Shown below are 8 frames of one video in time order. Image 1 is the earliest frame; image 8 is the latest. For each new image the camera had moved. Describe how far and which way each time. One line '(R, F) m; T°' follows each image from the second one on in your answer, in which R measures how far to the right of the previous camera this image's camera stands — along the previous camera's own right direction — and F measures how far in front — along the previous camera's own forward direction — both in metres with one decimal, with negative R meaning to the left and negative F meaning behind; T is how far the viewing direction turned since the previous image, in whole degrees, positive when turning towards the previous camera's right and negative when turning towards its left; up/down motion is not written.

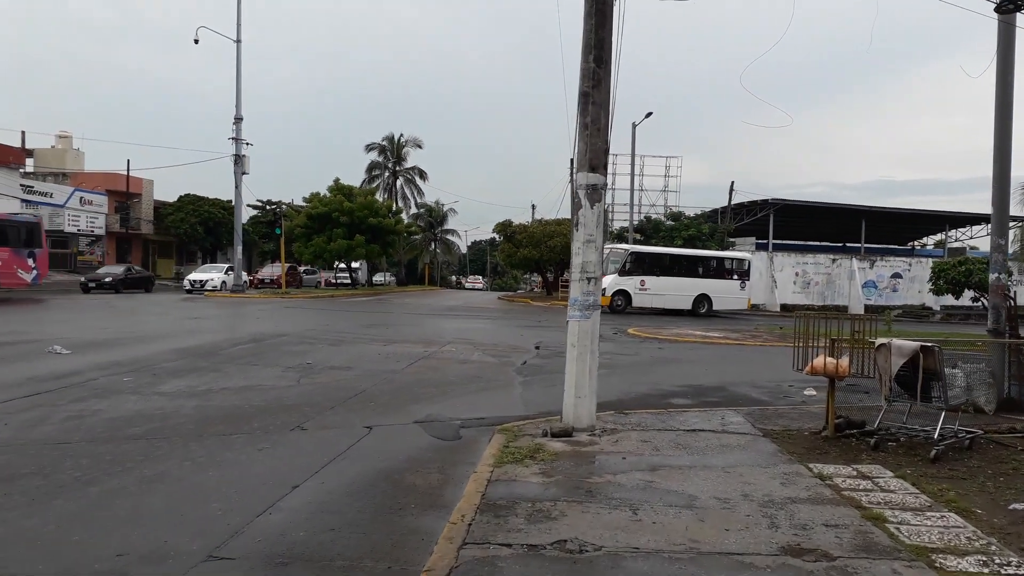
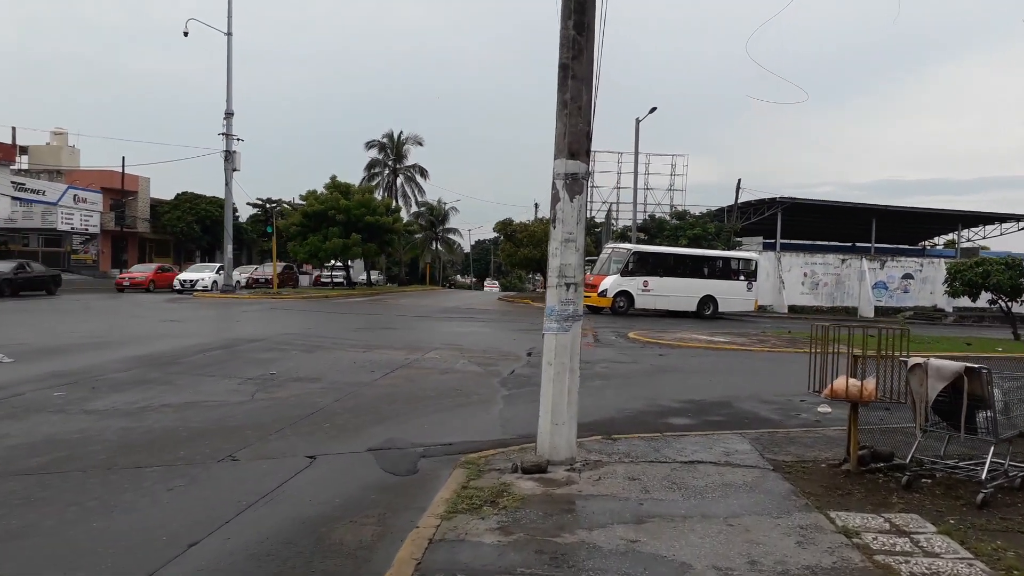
(+0.3, +1.0) m; 0°
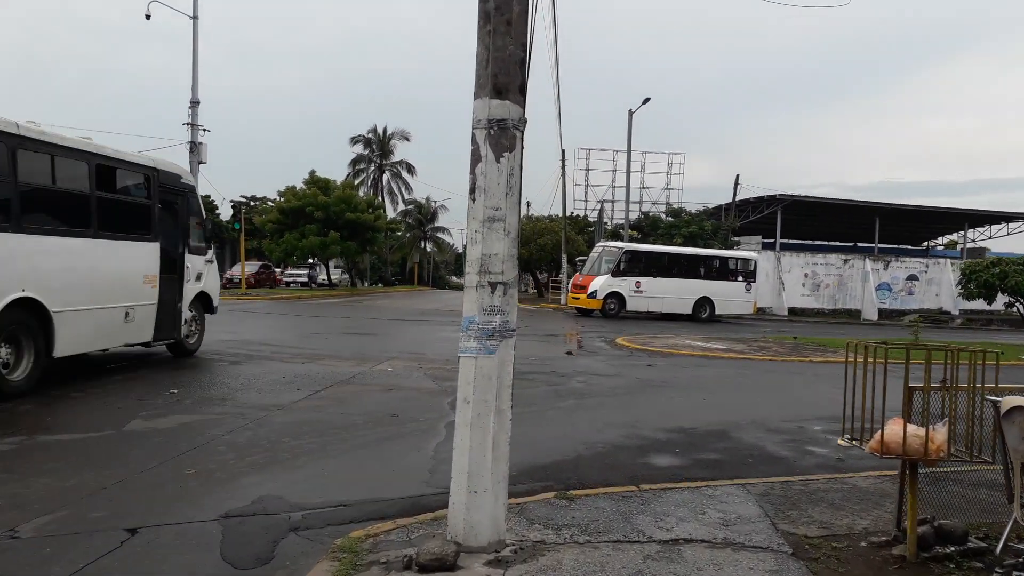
(+0.5, +1.8) m; 0°
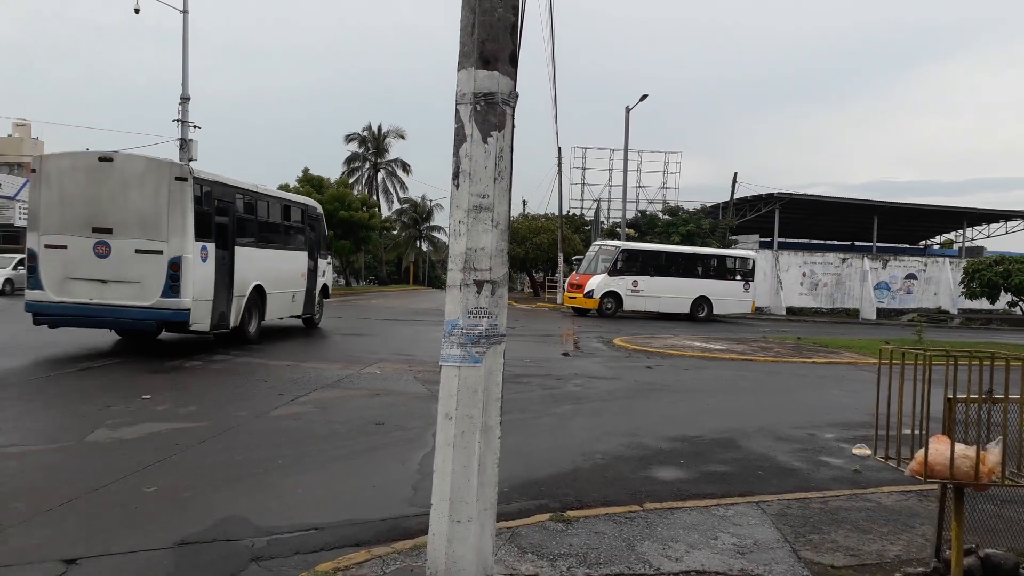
(0.0, +0.5) m; 0°
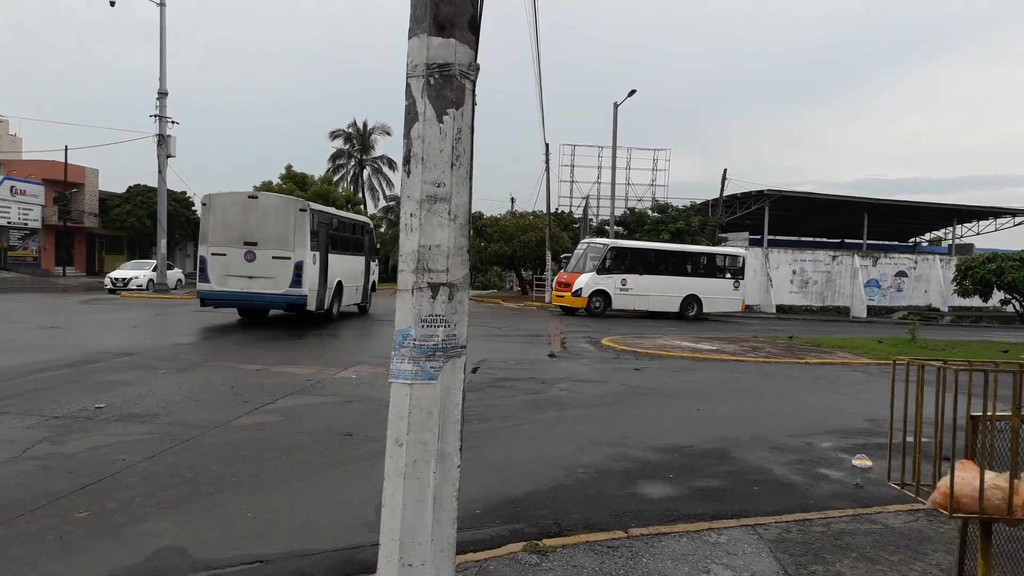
(+0.1, +0.5) m; +1°
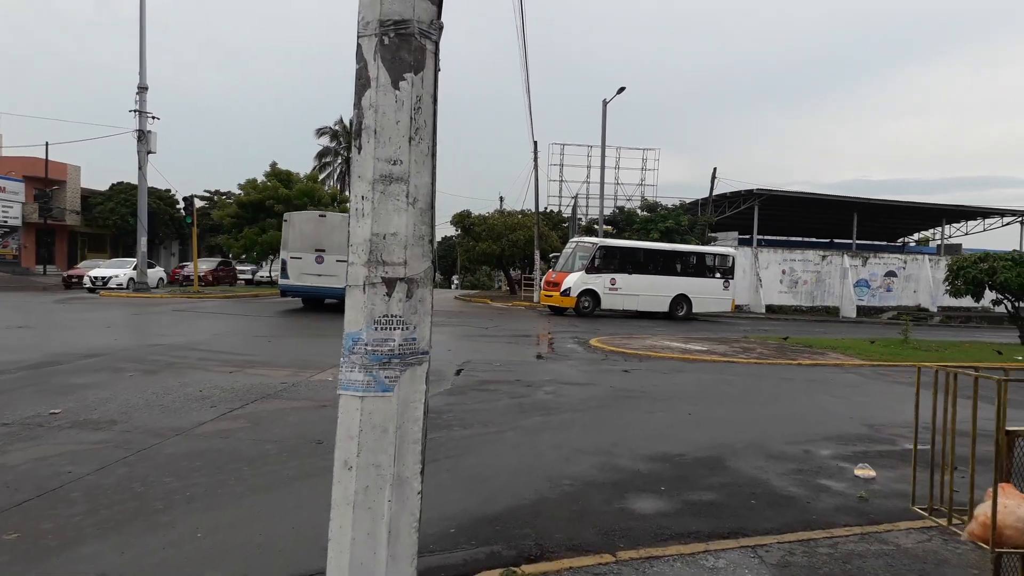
(+0.1, +0.4) m; +1°
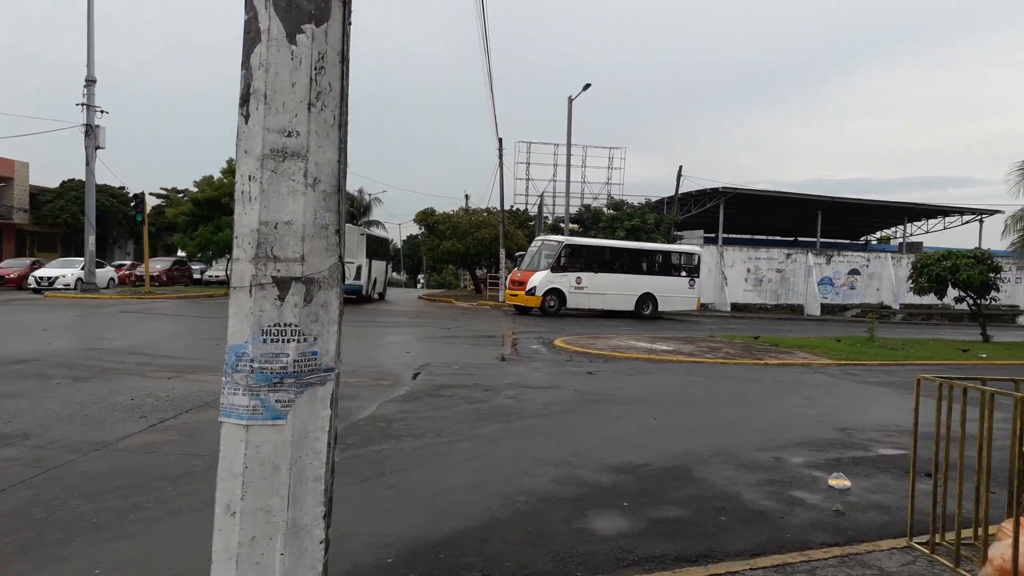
(+0.1, +0.5) m; +2°
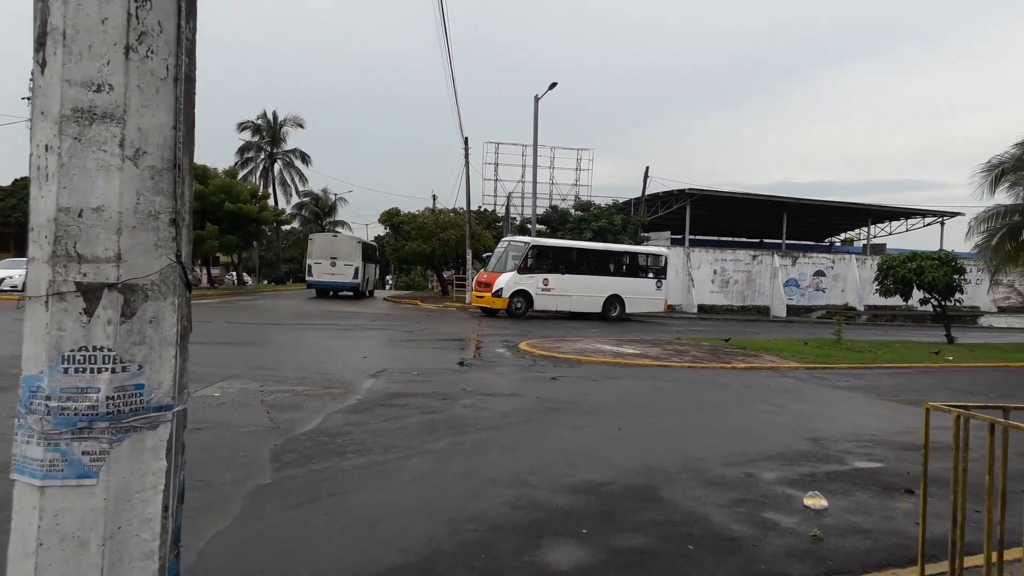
(+0.1, +0.5) m; +2°
